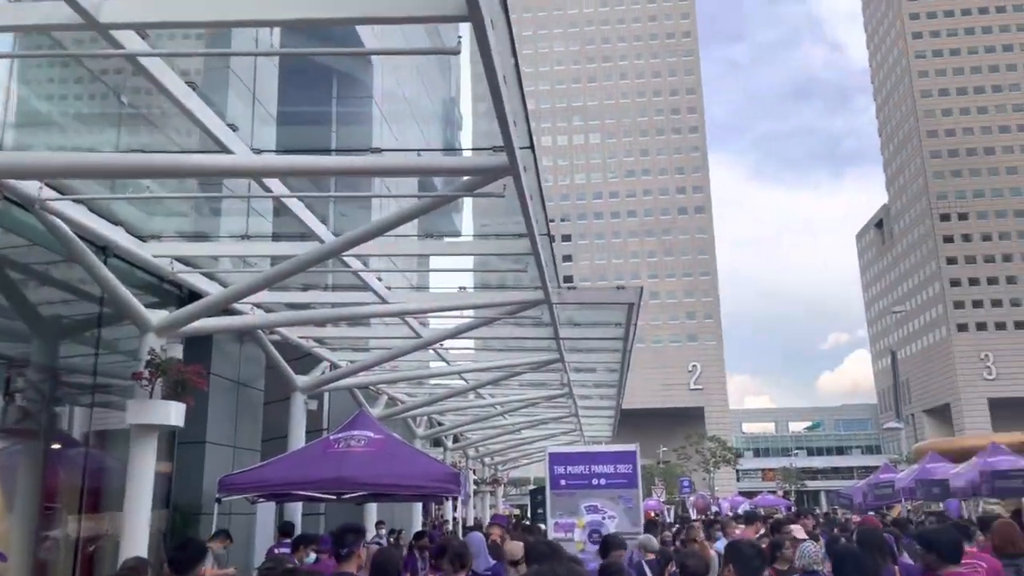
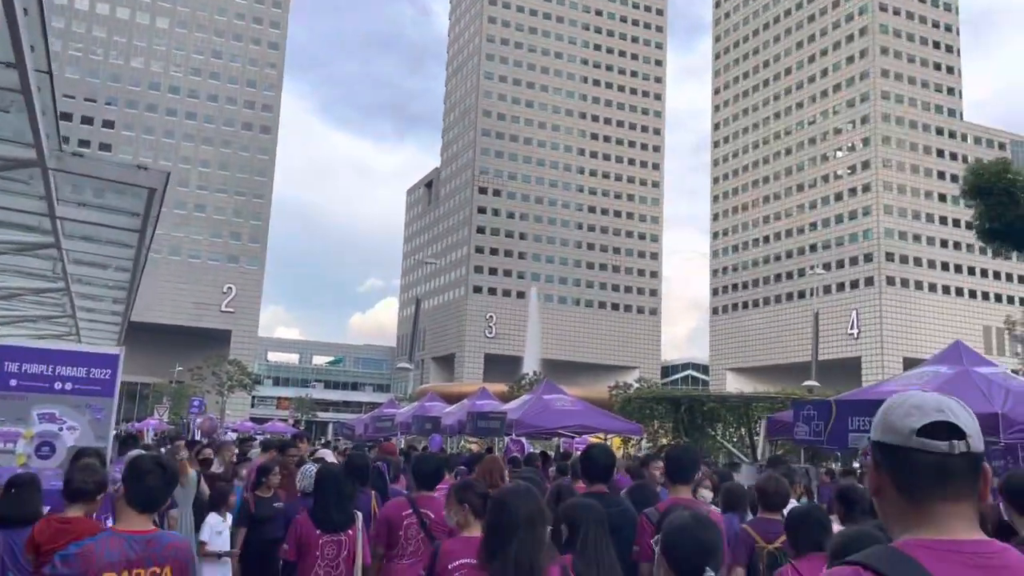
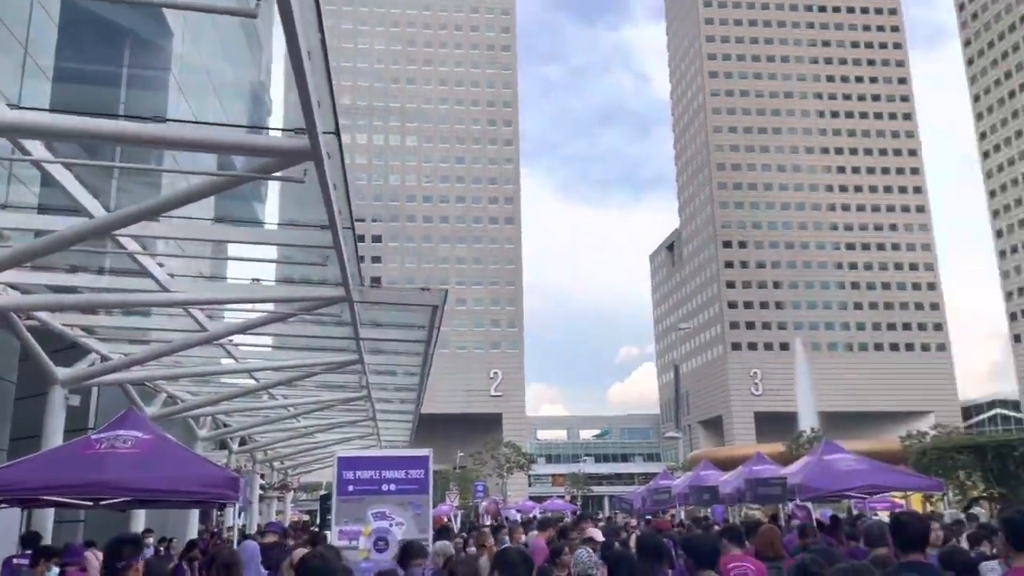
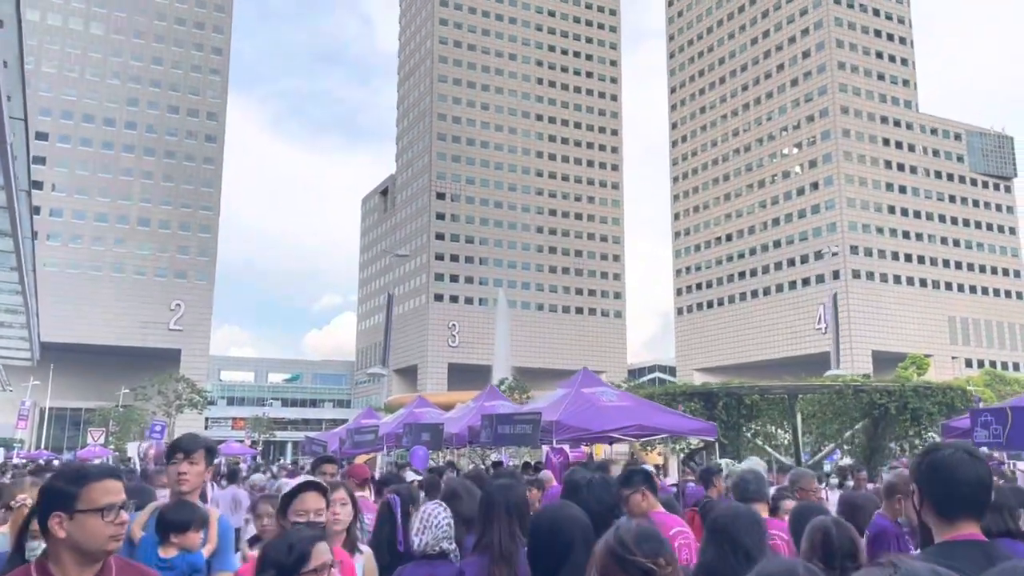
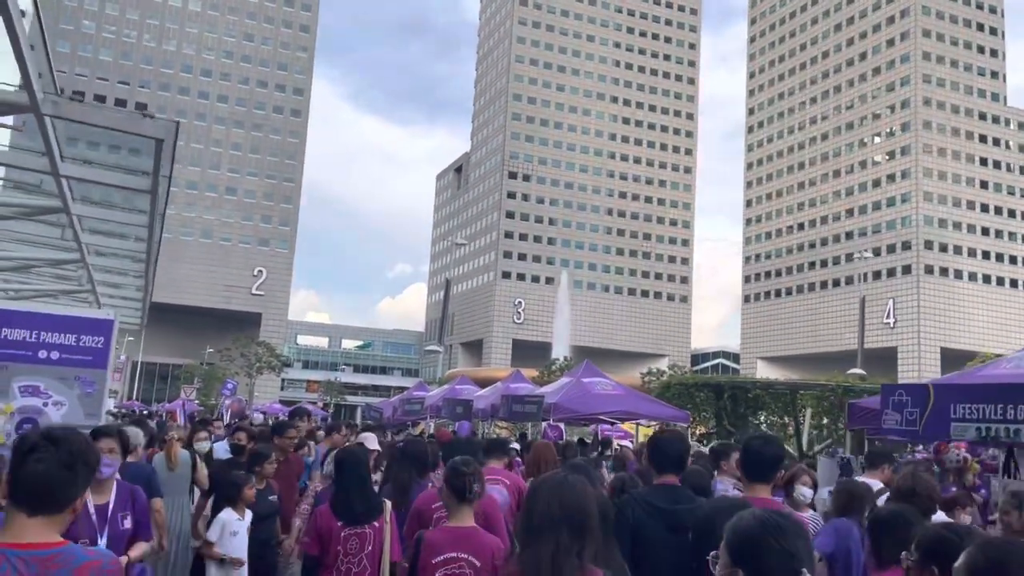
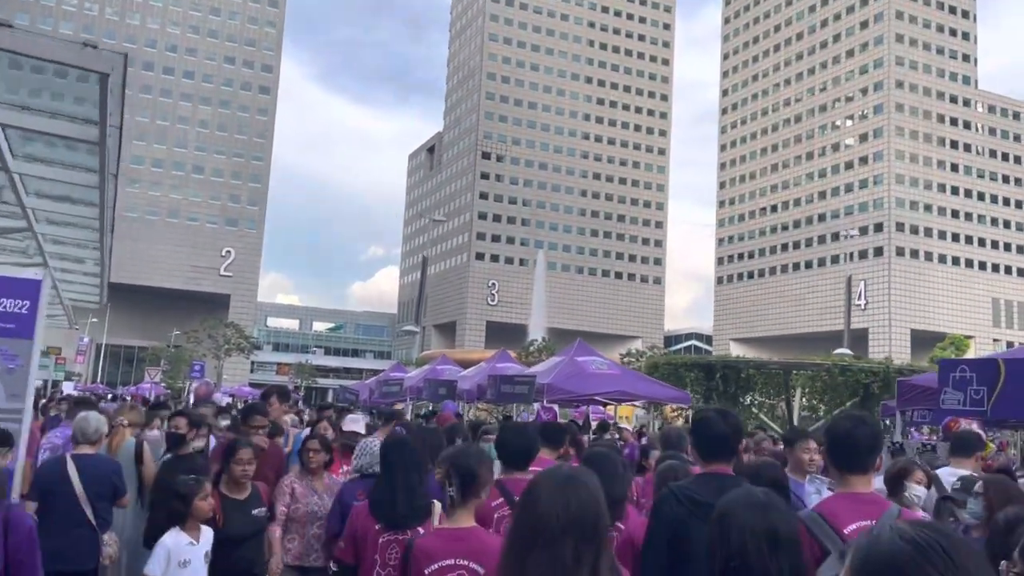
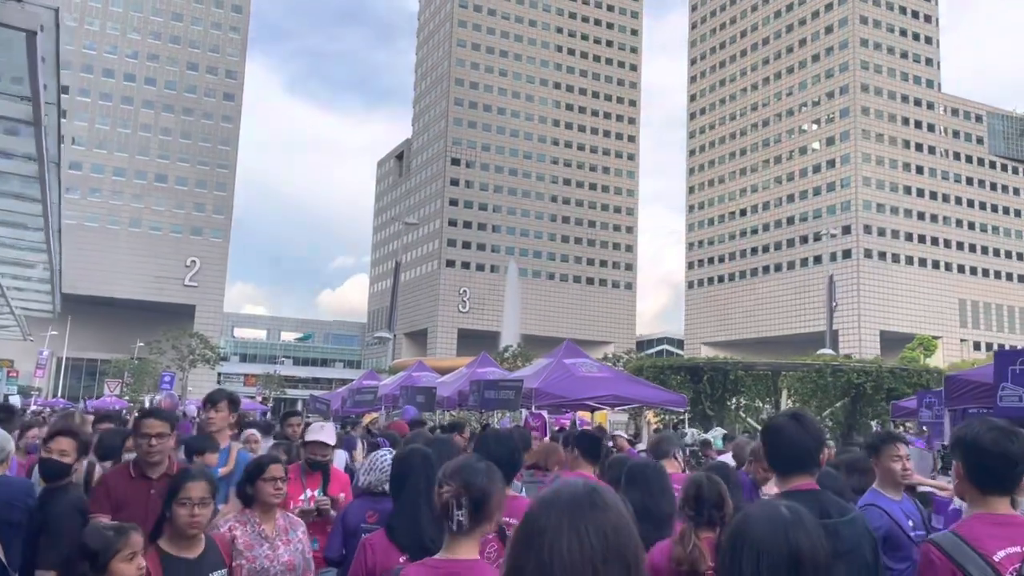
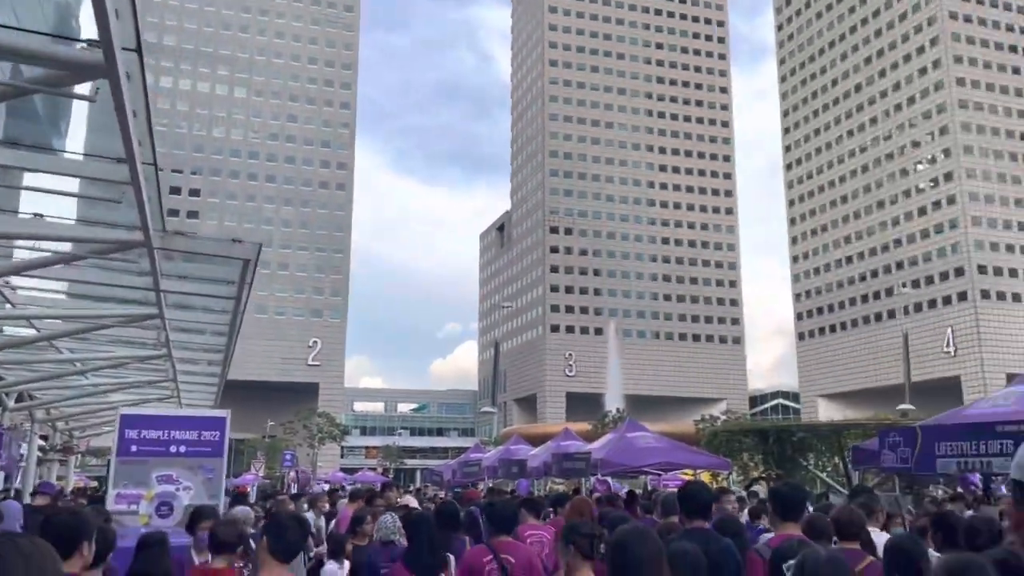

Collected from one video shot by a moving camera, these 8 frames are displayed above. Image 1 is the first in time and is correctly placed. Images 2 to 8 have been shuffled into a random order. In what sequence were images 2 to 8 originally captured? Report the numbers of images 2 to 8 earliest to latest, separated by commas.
3, 8, 2, 5, 6, 7, 4
